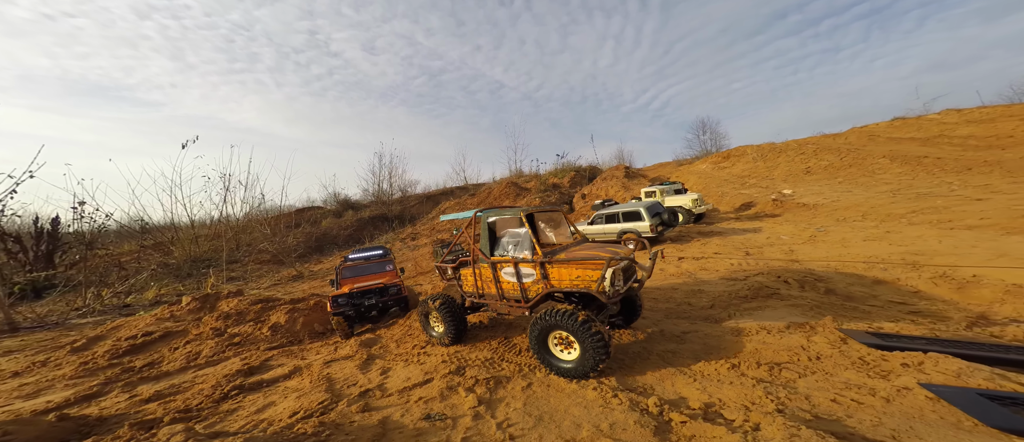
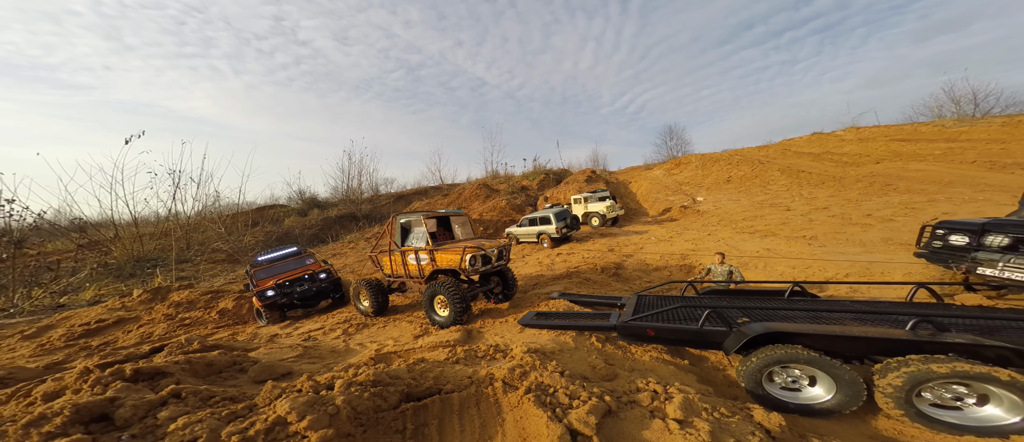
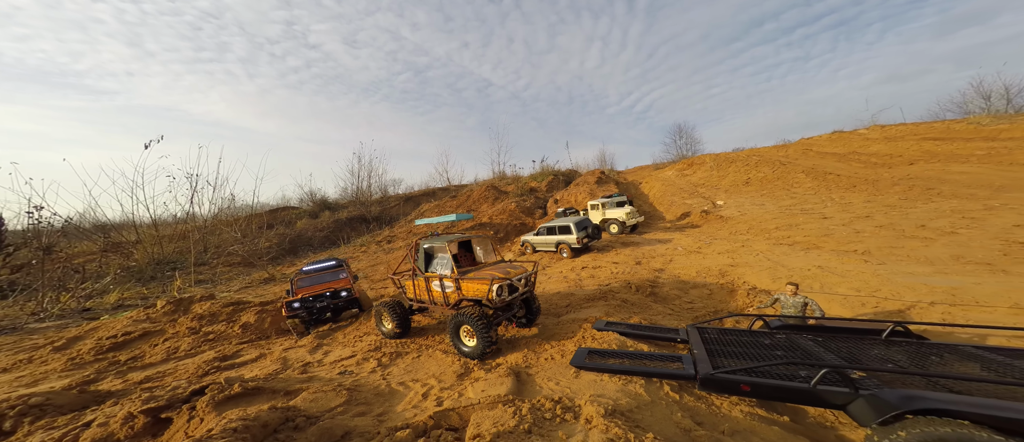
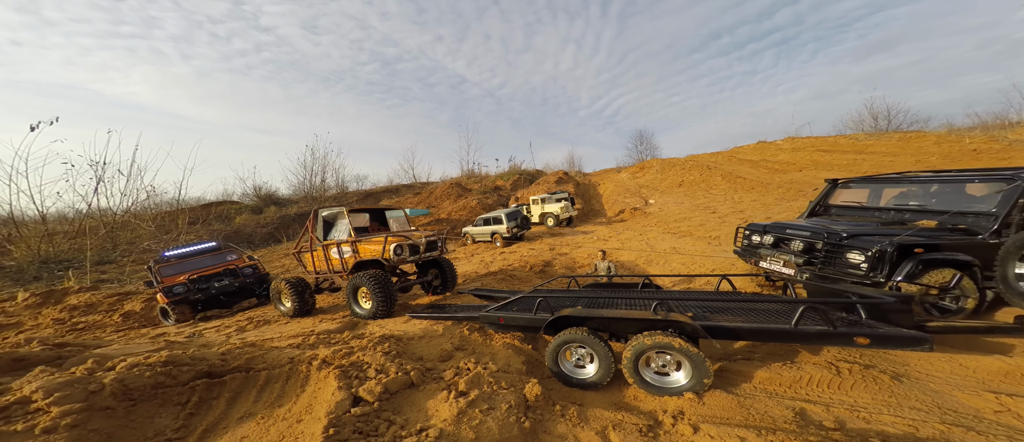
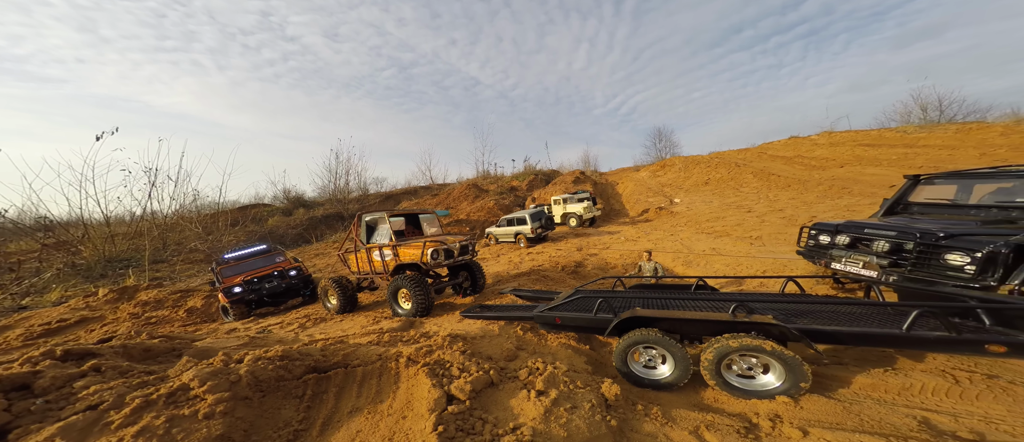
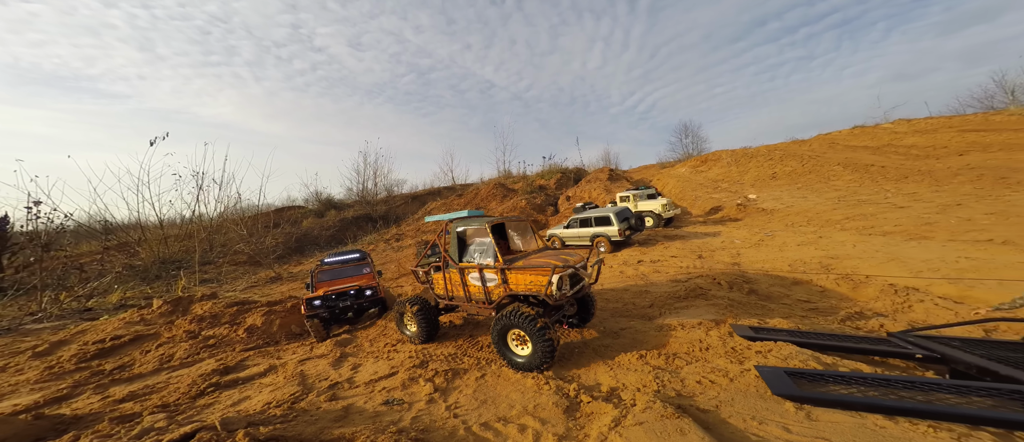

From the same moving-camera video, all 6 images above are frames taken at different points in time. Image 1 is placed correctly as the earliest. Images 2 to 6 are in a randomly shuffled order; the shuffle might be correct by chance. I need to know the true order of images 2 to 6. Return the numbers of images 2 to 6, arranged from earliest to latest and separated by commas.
6, 3, 2, 5, 4
